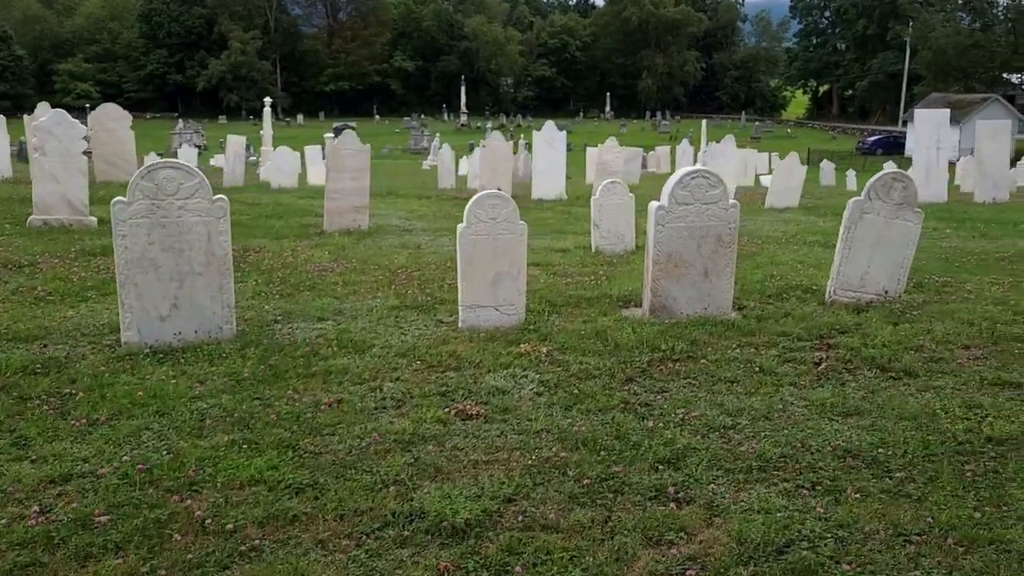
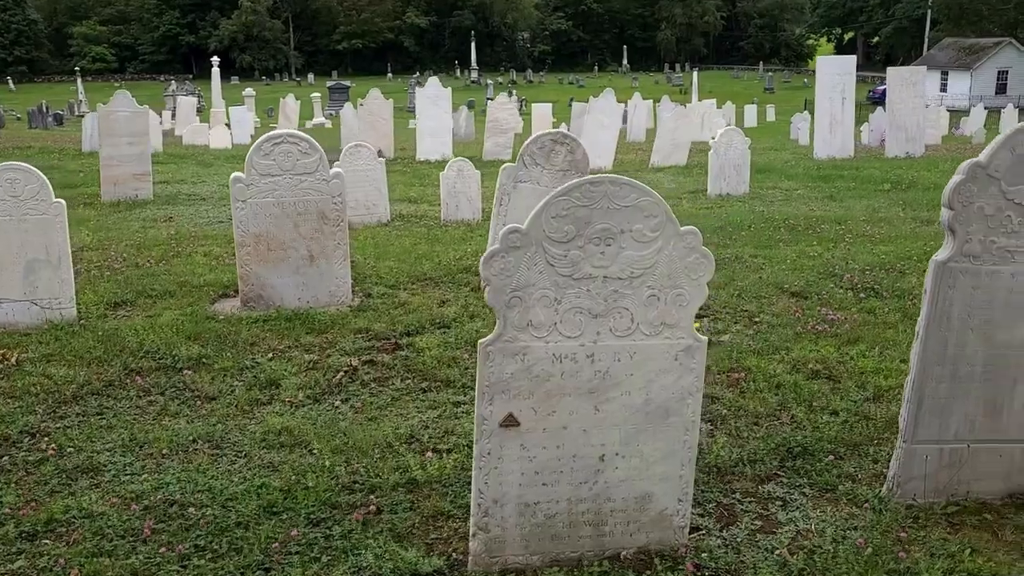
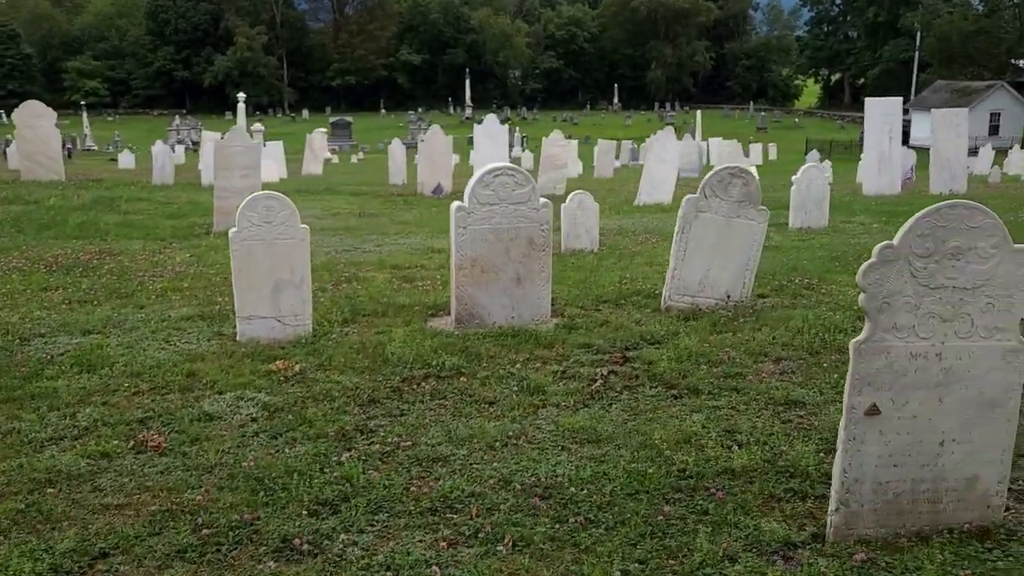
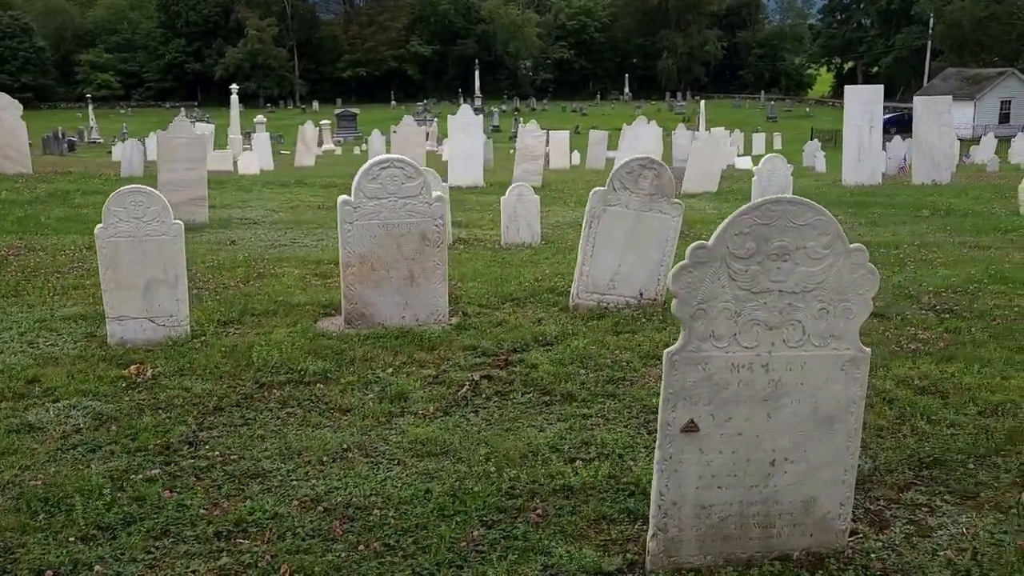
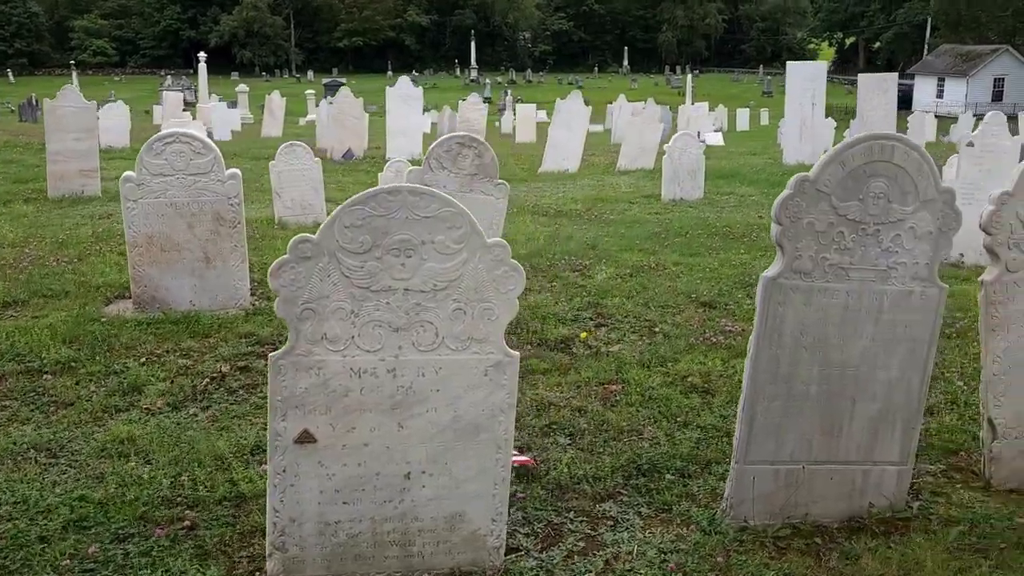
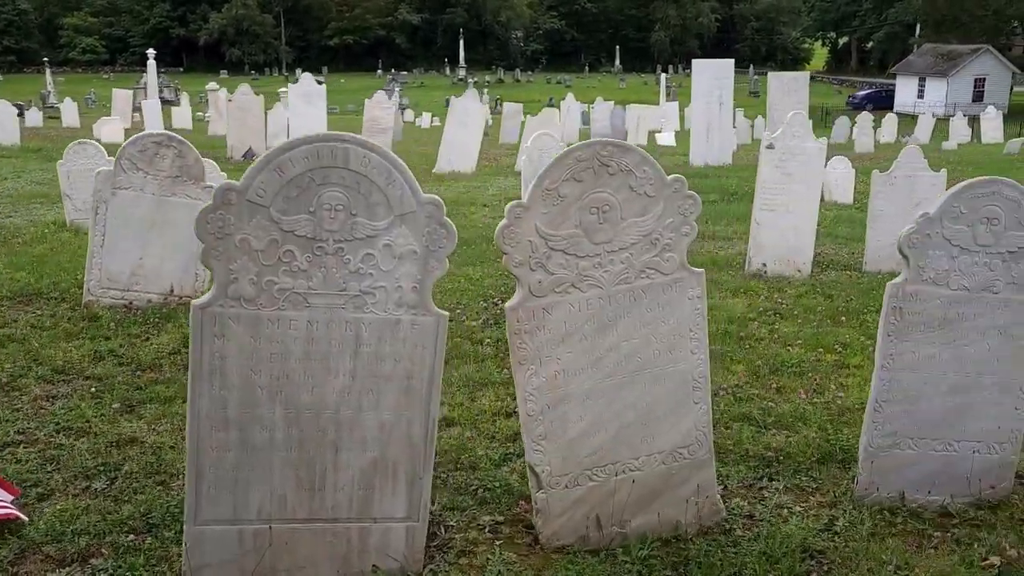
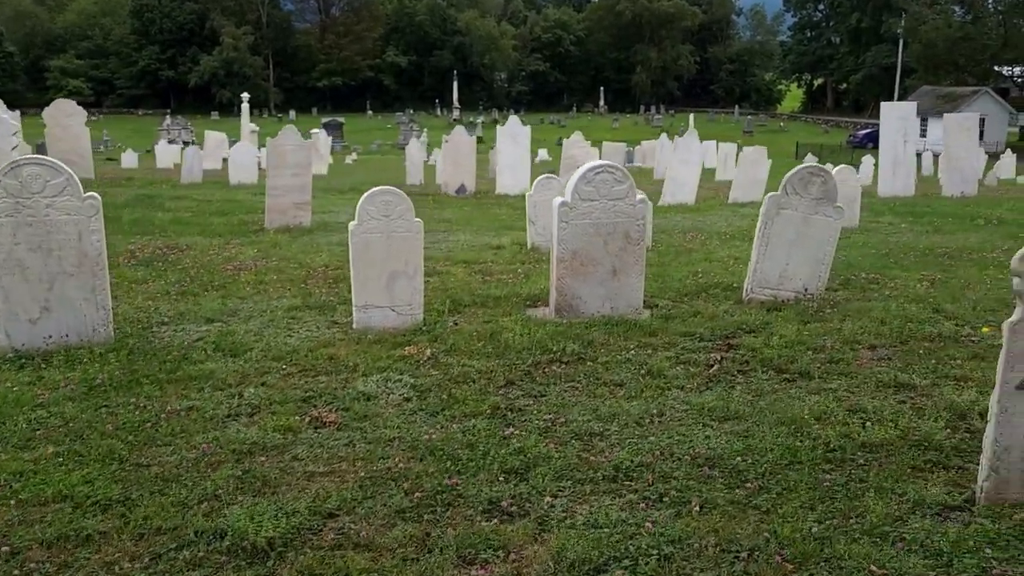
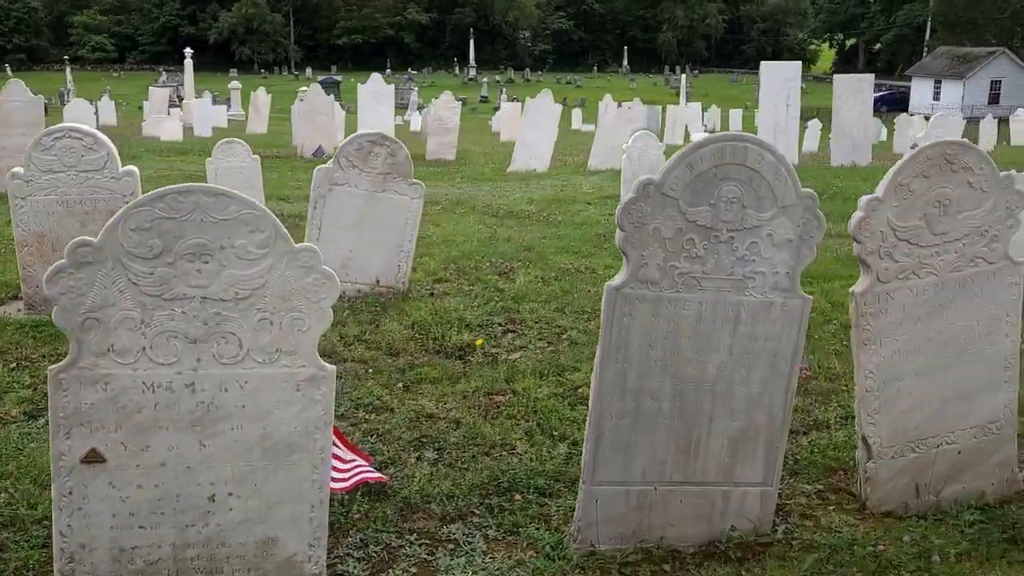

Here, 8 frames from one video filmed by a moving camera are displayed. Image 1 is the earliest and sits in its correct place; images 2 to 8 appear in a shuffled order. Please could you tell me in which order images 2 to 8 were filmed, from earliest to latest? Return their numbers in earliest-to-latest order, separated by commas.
7, 3, 4, 2, 5, 8, 6
